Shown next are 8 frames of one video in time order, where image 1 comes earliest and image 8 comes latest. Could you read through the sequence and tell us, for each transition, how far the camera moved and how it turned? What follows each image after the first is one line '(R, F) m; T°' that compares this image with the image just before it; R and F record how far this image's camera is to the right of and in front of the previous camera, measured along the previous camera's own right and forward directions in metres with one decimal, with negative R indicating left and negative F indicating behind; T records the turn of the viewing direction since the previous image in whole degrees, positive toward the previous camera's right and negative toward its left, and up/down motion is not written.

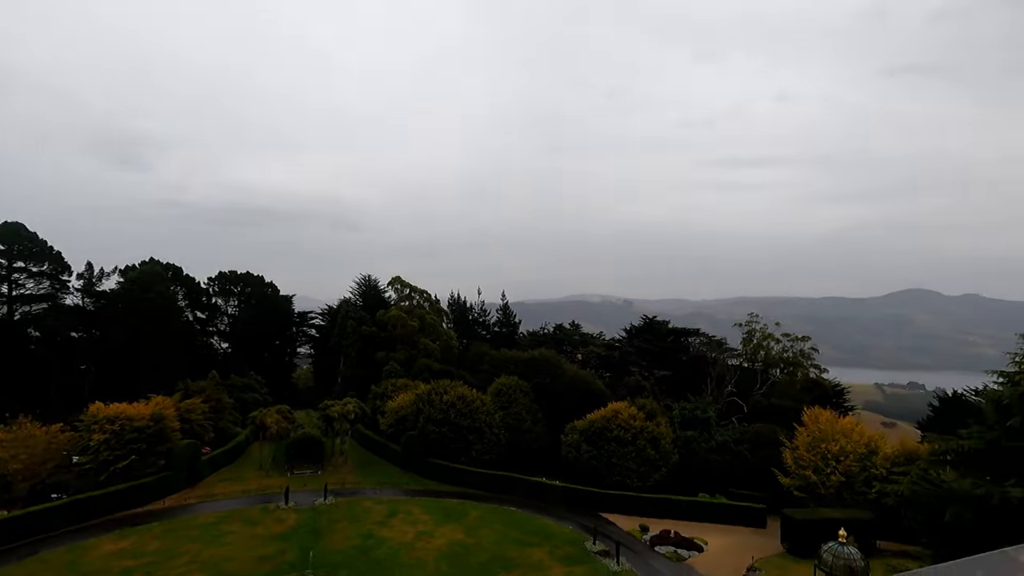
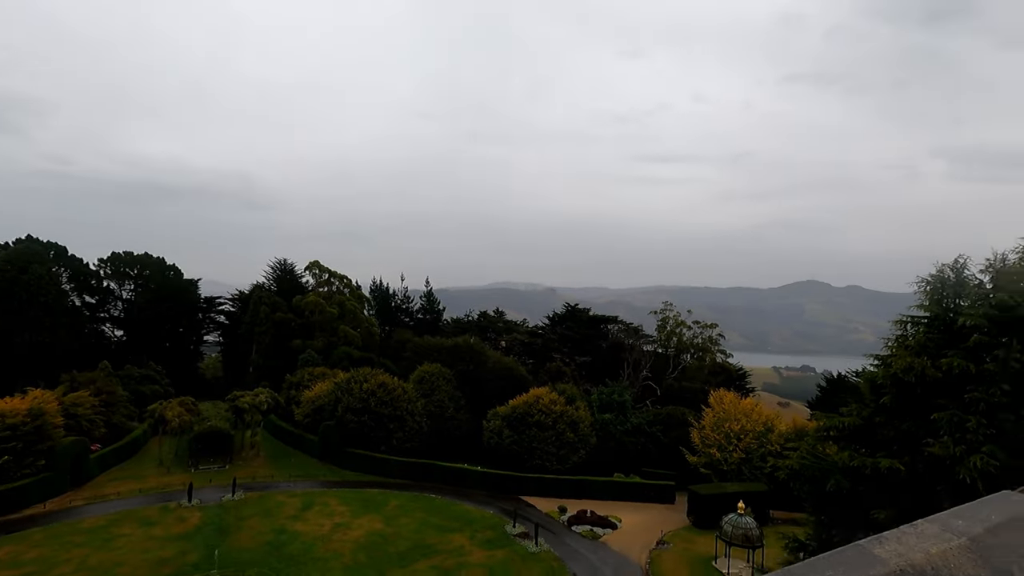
(+0.1, +0.1) m; +8°
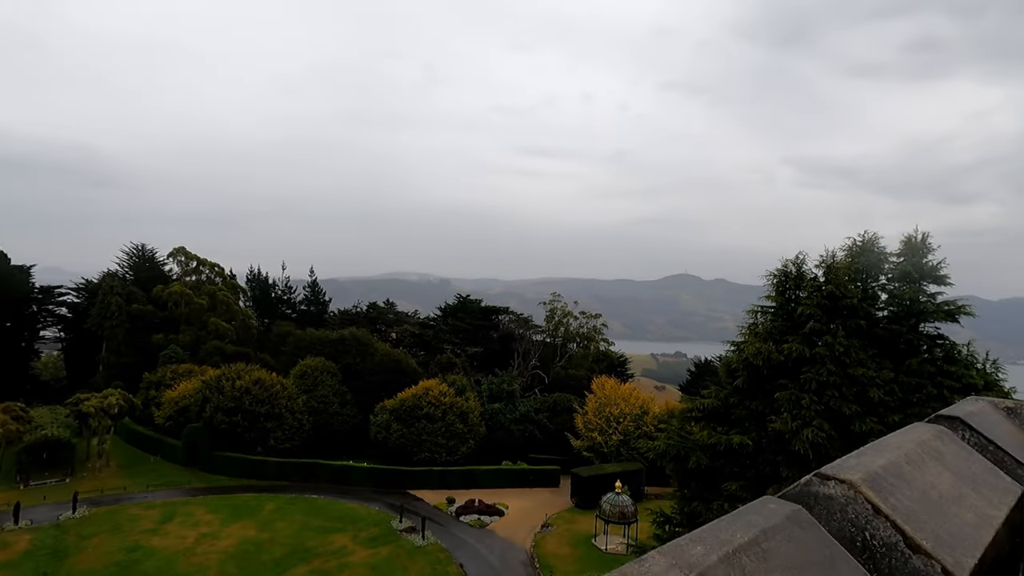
(+0.3, +0.2) m; +11°
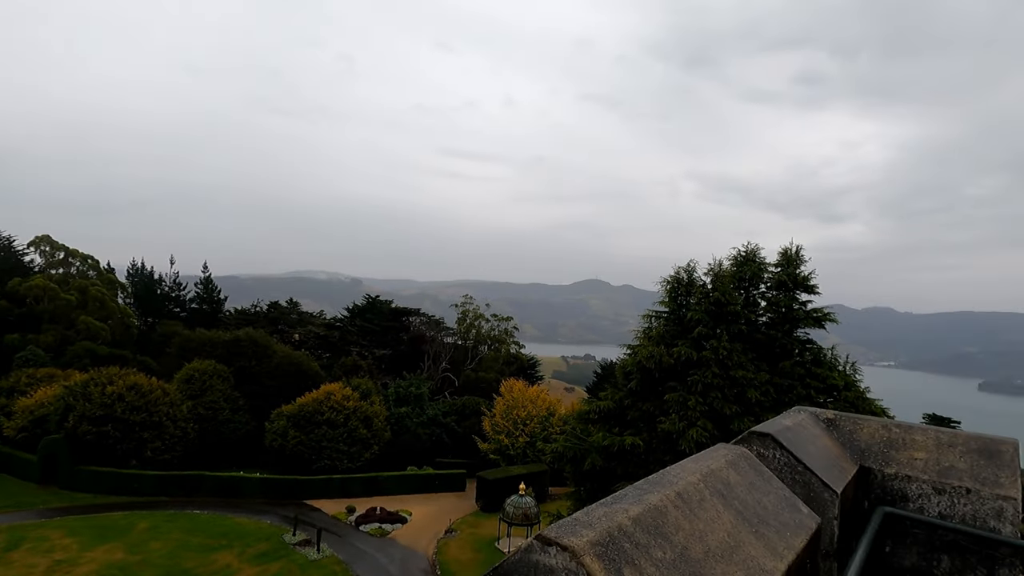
(+0.5, +0.3) m; +9°
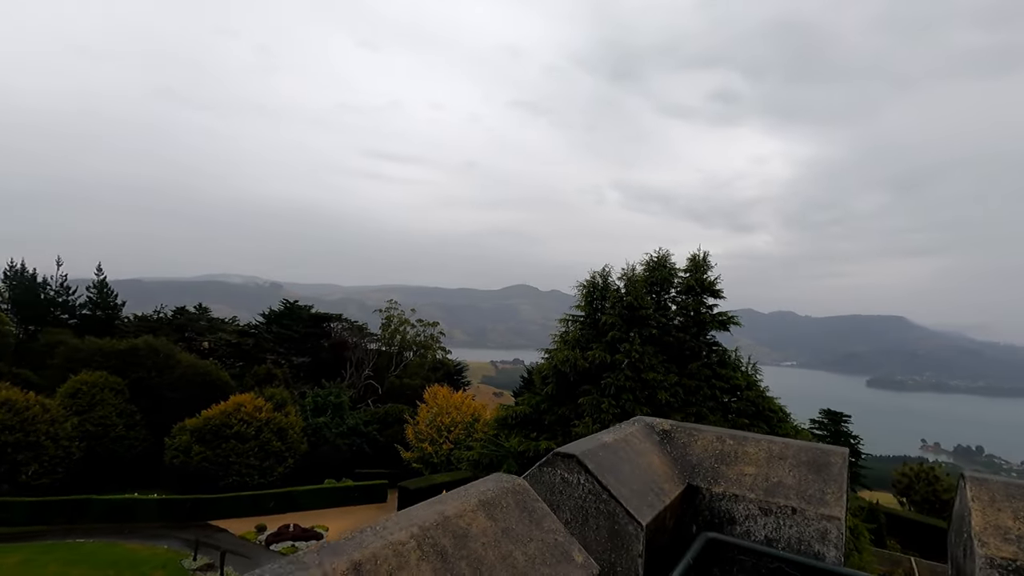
(+0.4, +0.3) m; +8°
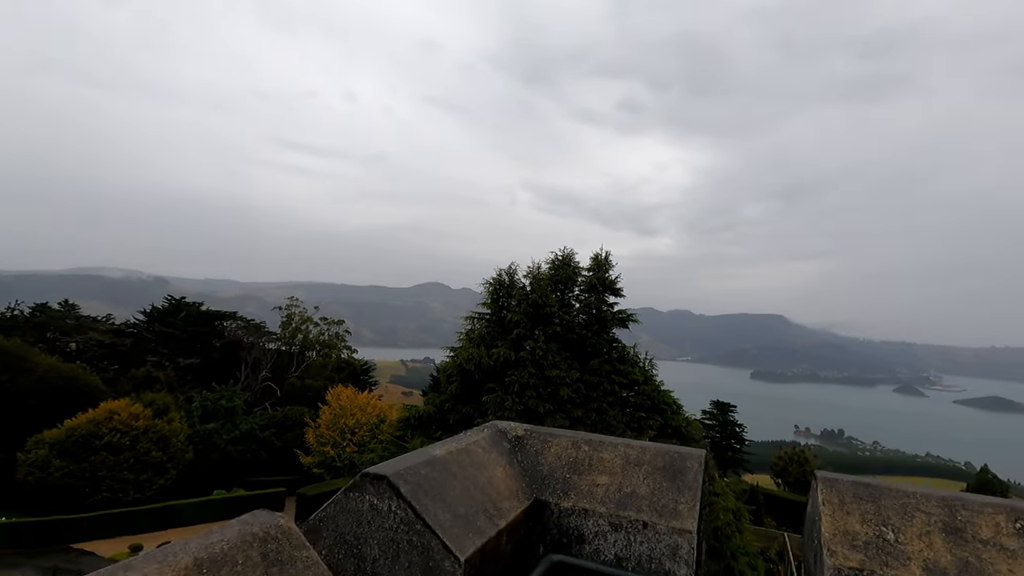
(+0.2, +0.2) m; +9°
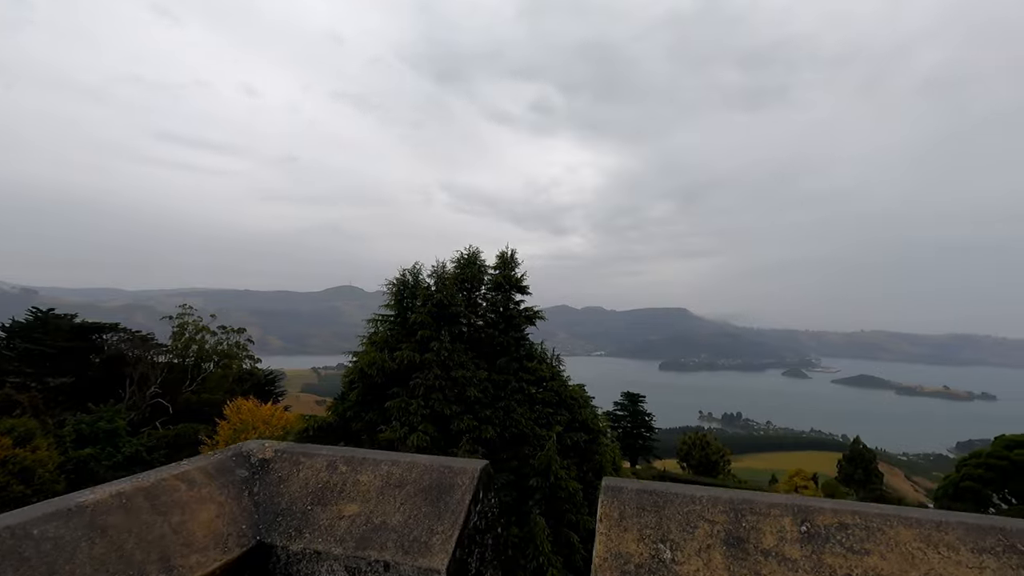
(+0.4, +0.2) m; +9°
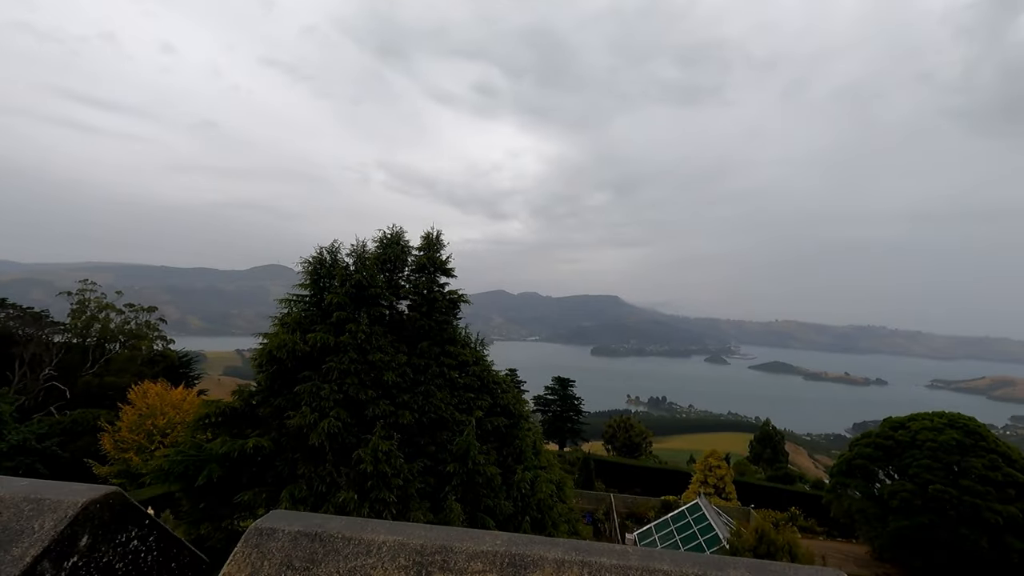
(+0.4, +0.3) m; +7°
